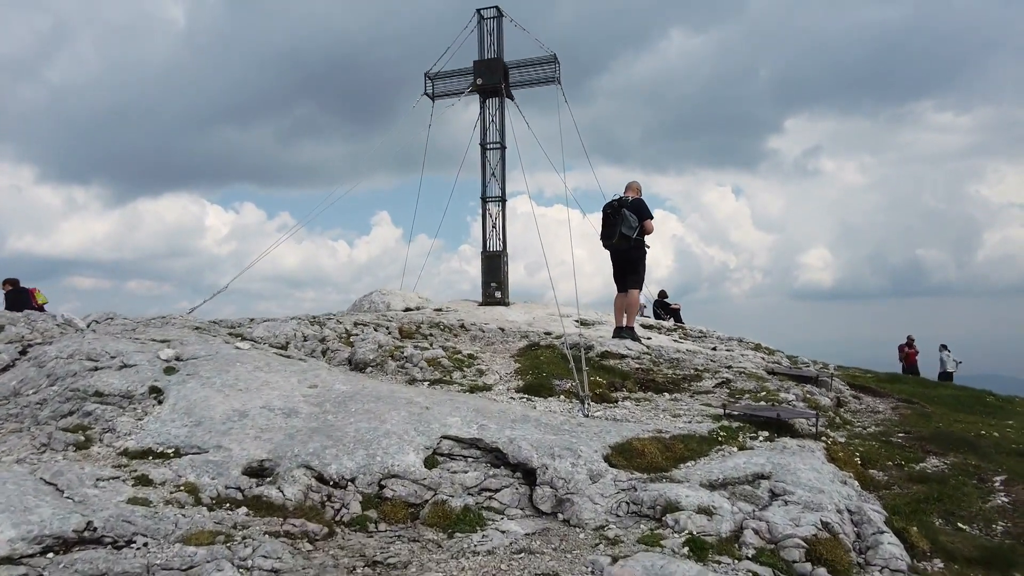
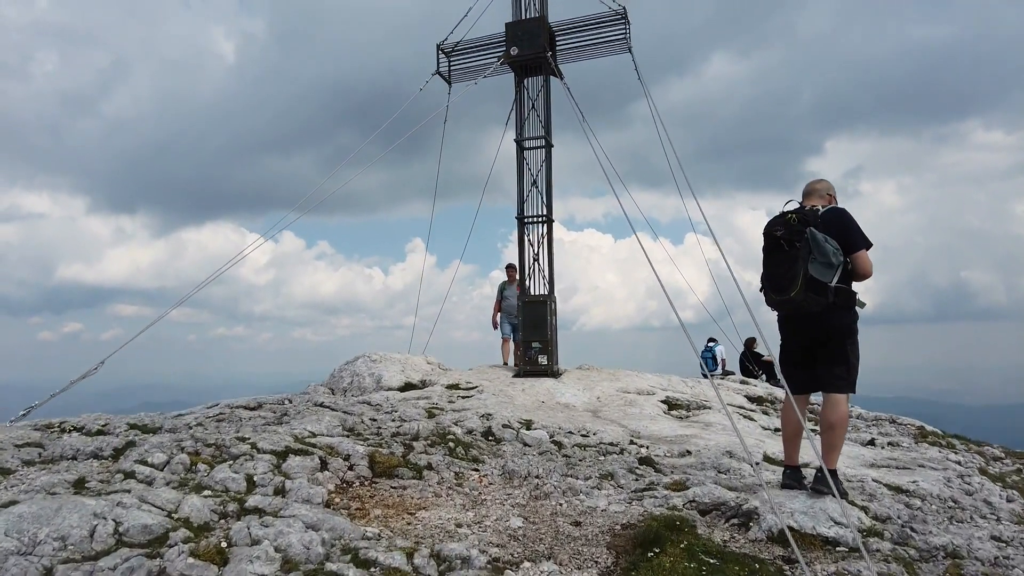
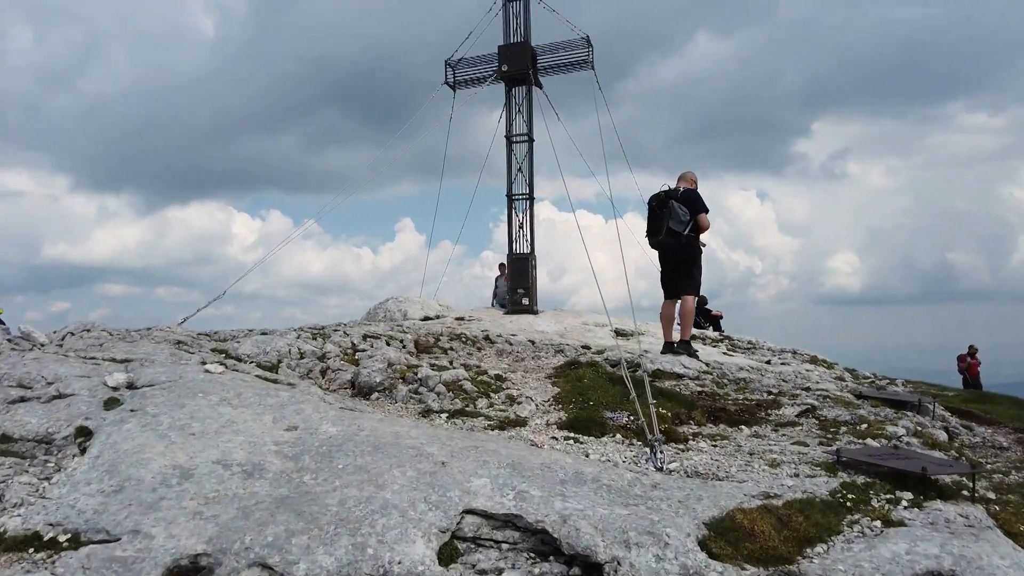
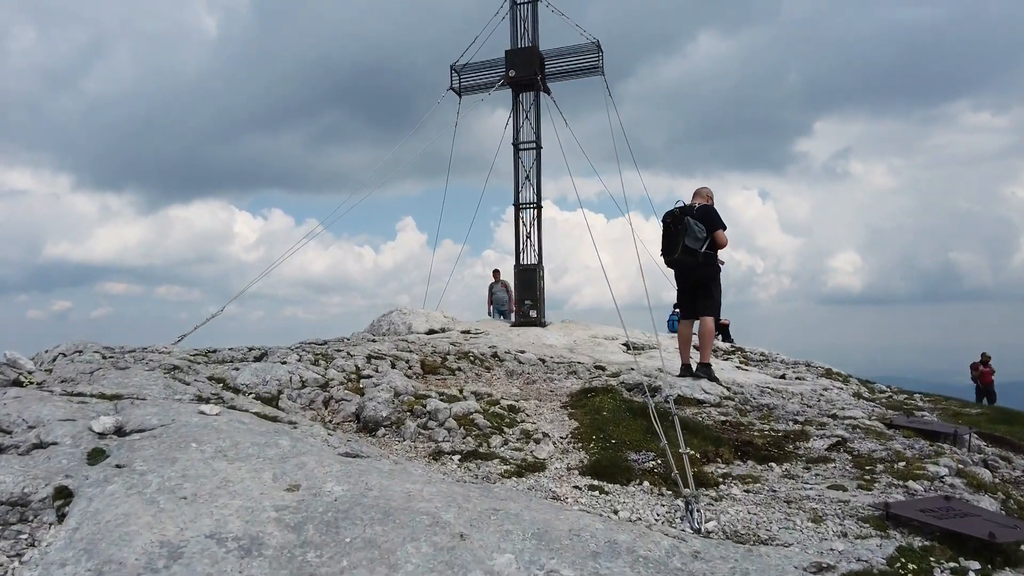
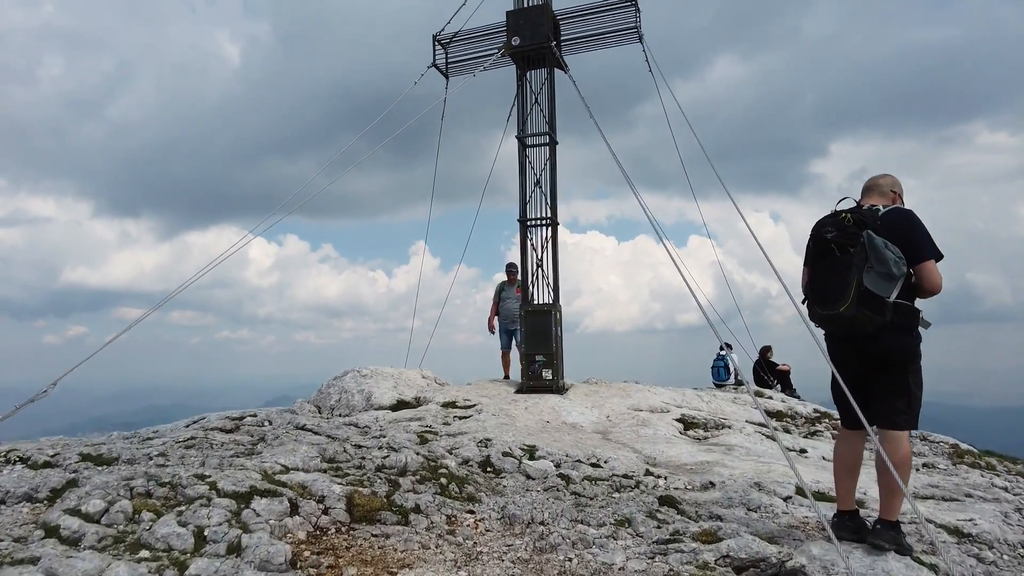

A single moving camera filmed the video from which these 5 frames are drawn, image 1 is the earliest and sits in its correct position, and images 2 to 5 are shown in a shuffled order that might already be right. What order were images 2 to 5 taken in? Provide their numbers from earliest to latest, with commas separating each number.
3, 4, 2, 5
